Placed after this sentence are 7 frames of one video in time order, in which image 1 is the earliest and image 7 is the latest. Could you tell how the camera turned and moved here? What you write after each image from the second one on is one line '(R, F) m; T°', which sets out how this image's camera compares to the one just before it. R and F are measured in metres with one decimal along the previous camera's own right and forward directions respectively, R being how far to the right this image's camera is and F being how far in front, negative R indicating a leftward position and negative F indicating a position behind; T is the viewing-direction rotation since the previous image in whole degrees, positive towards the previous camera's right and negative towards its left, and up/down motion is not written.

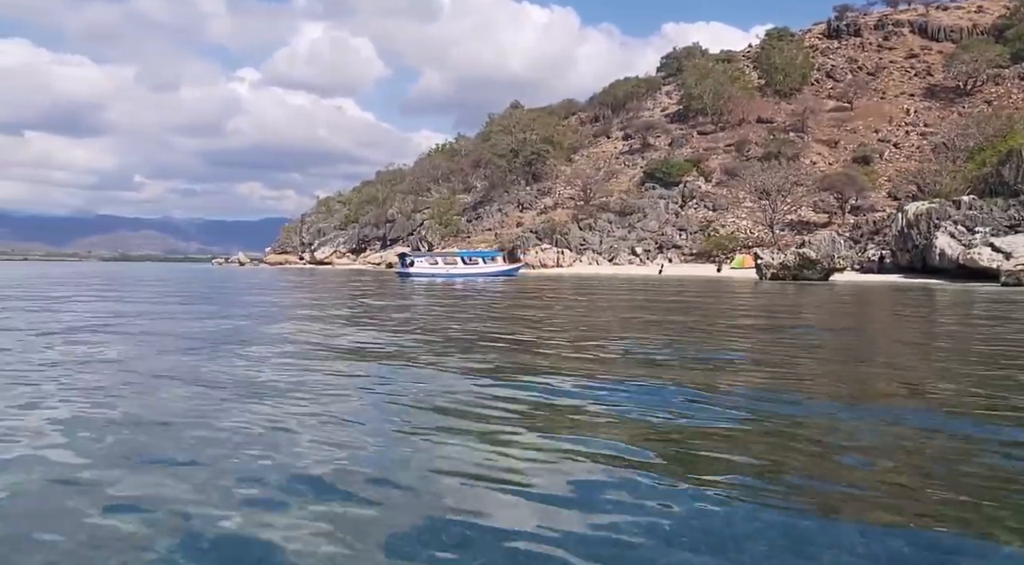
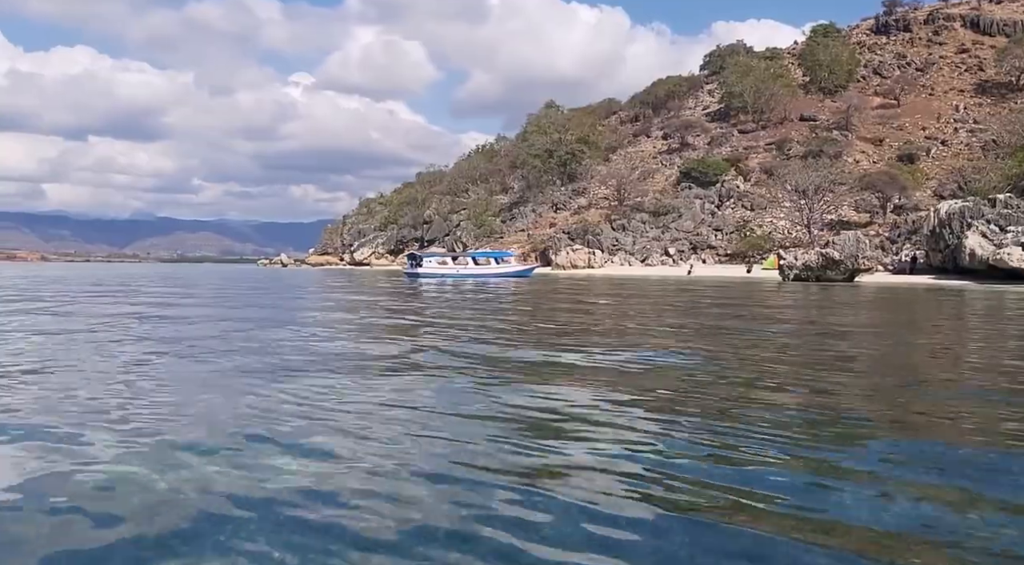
(+0.9, +0.3) m; -3°
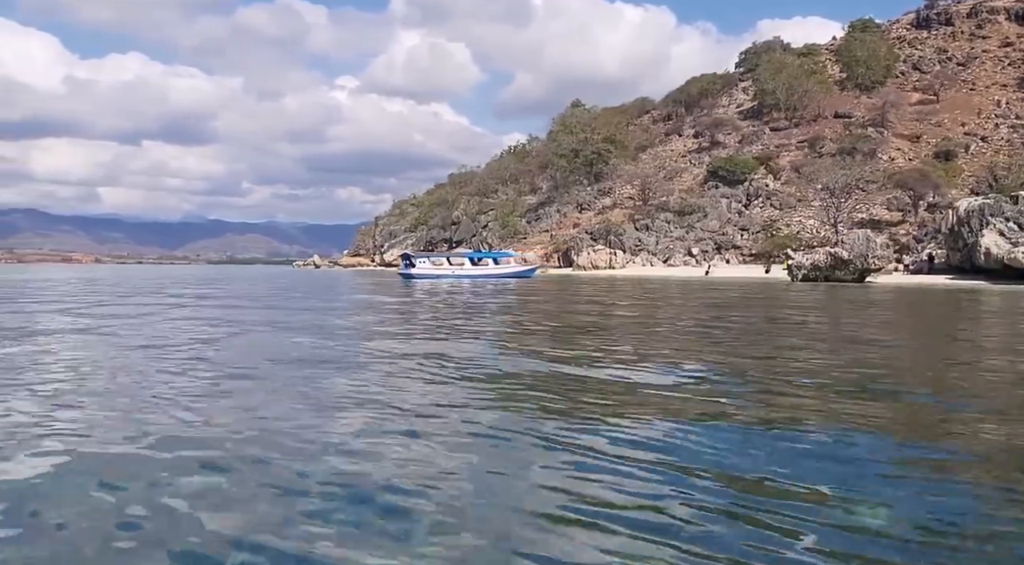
(+1.1, +0.4) m; -3°
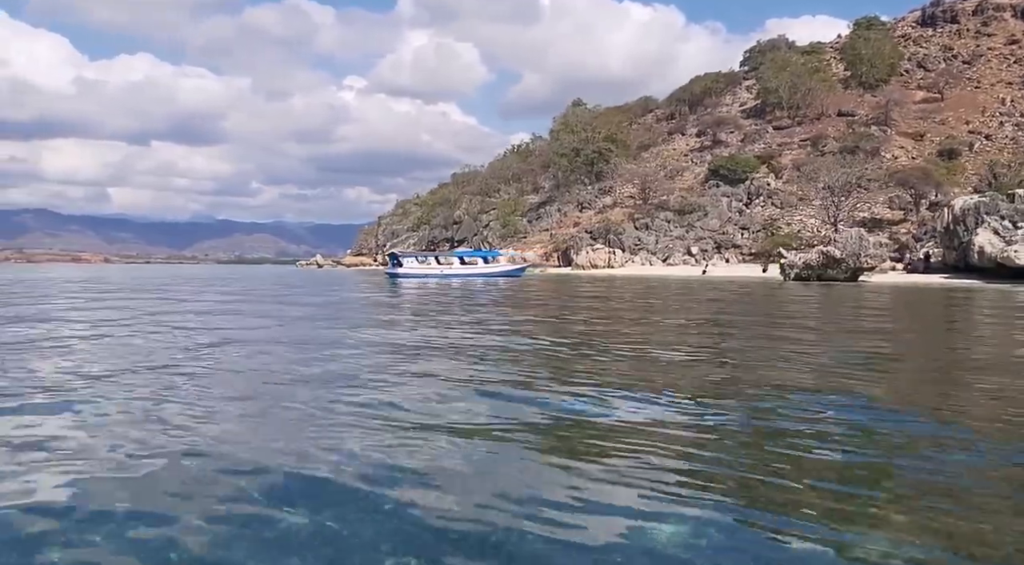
(+0.4, +0.1) m; -1°
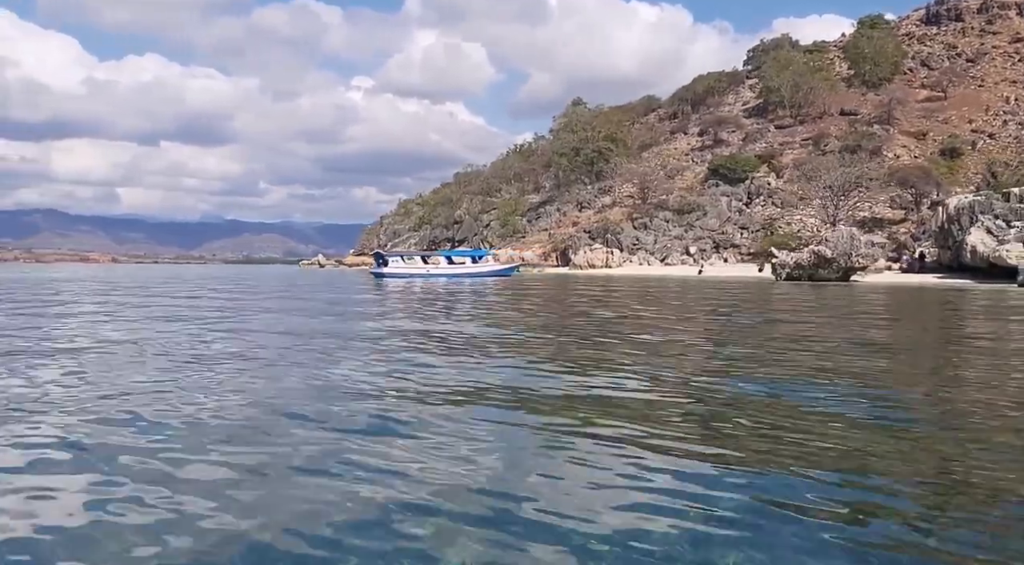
(+0.5, +0.2) m; 0°
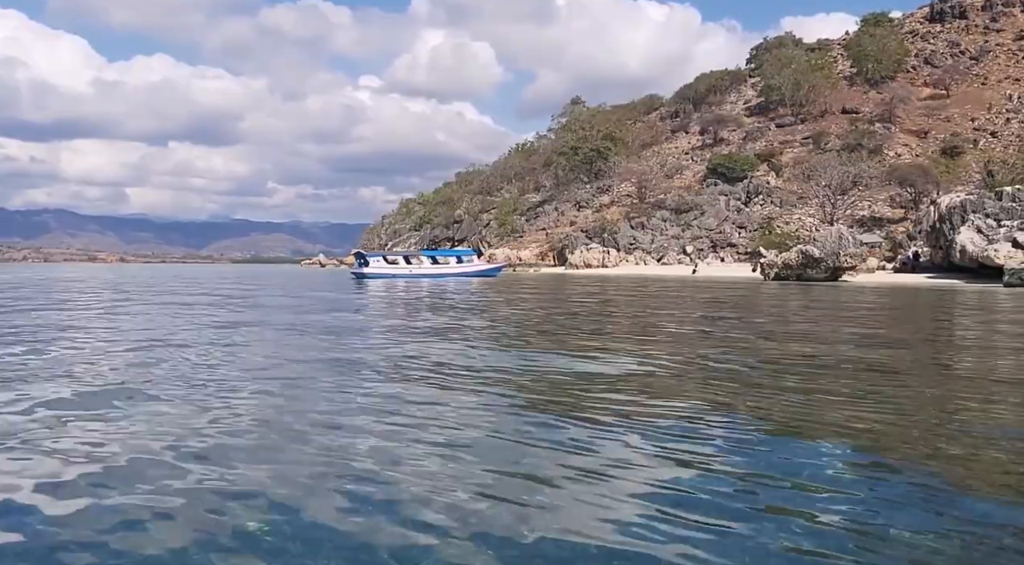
(+0.5, +0.2) m; 0°
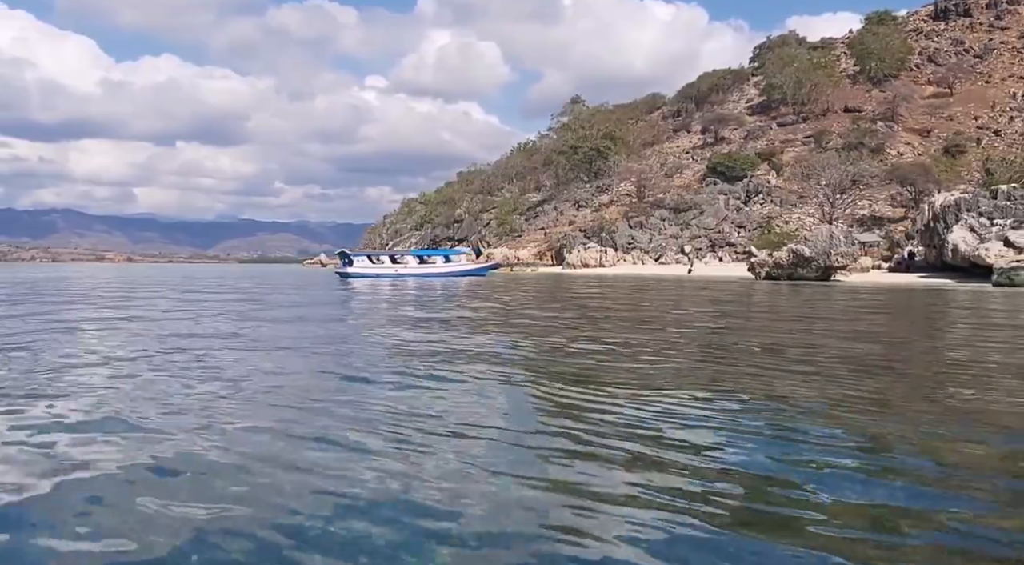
(+0.4, +0.2) m; 0°
